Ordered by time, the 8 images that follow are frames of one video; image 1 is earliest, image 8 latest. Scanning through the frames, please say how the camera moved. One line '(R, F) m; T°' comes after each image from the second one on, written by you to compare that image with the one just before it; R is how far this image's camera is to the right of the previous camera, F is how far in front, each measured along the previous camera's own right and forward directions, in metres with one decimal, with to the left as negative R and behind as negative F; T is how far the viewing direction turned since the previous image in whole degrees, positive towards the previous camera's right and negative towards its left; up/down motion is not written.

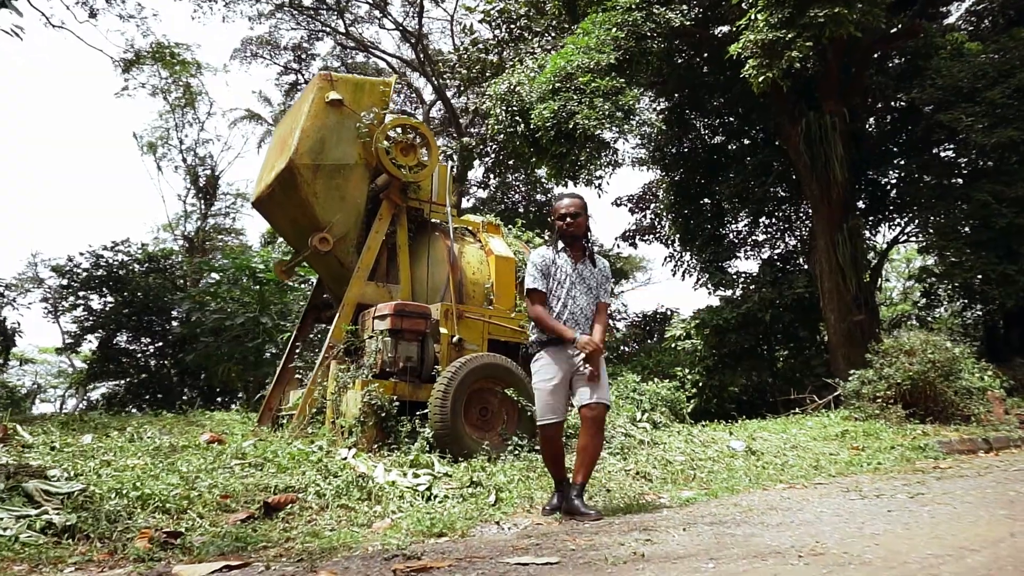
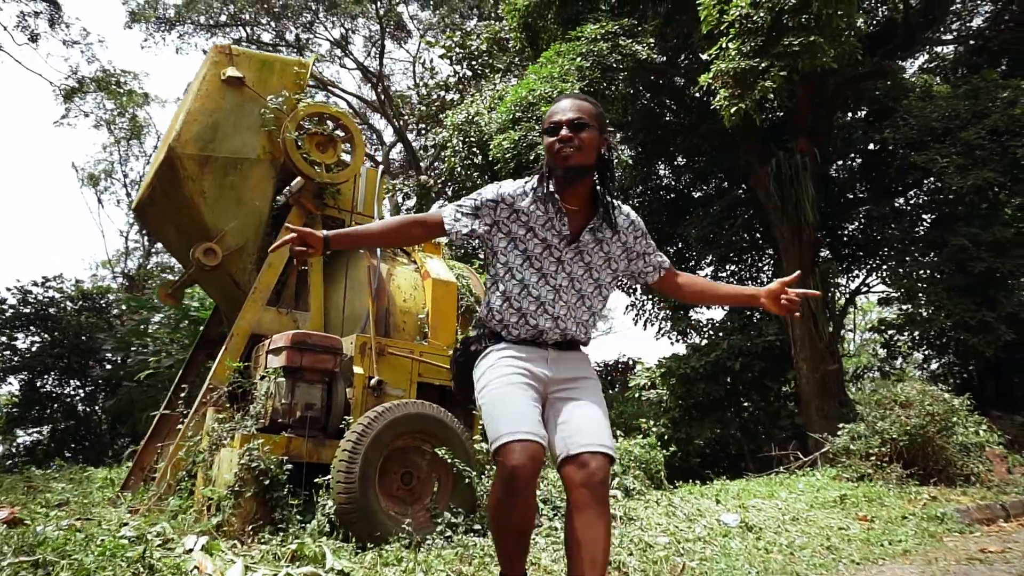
(+0.1, +1.0) m; +3°
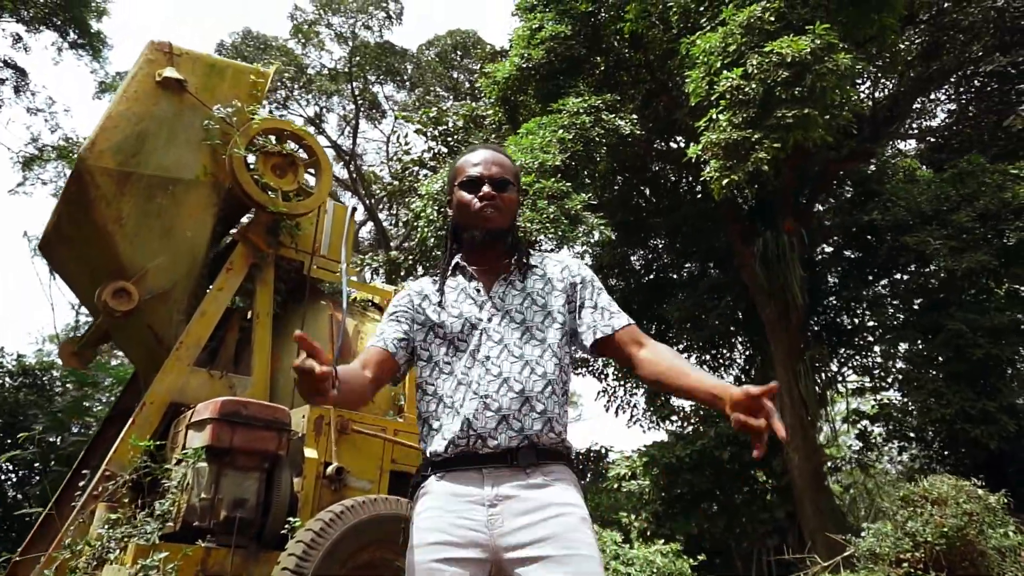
(-0.1, +0.8) m; +3°
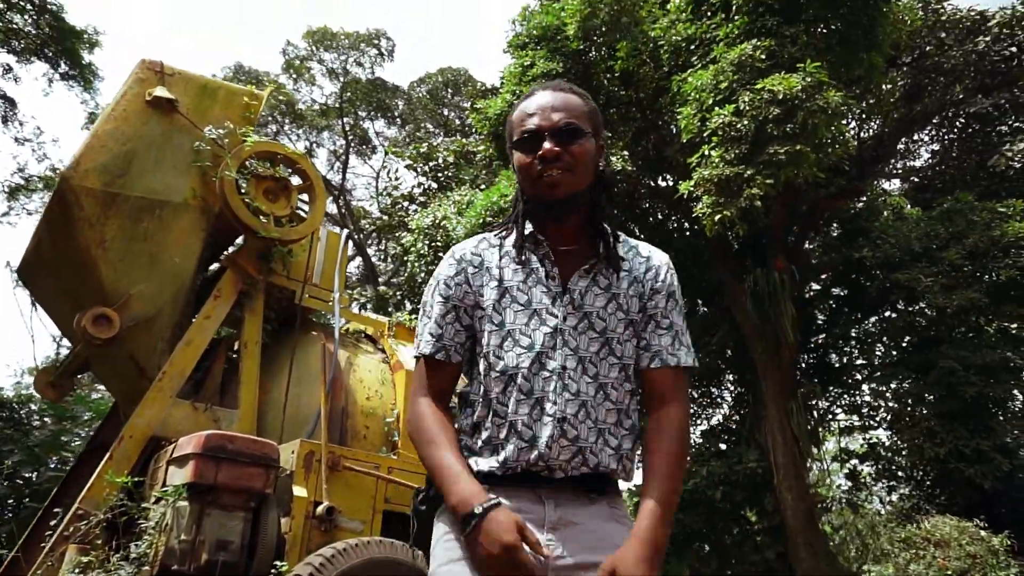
(-0.1, +0.1) m; +1°
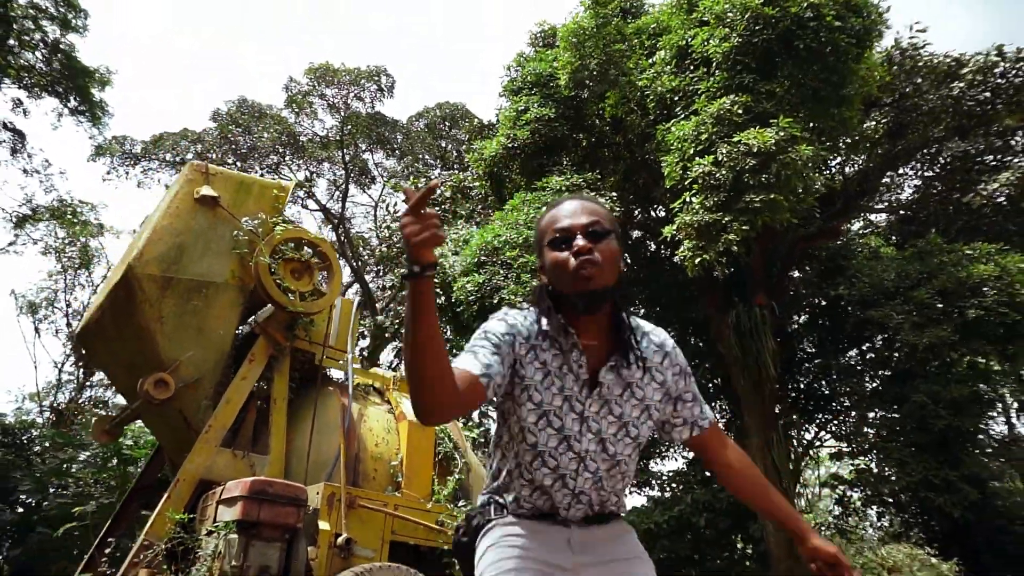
(+0.1, -0.6) m; 0°
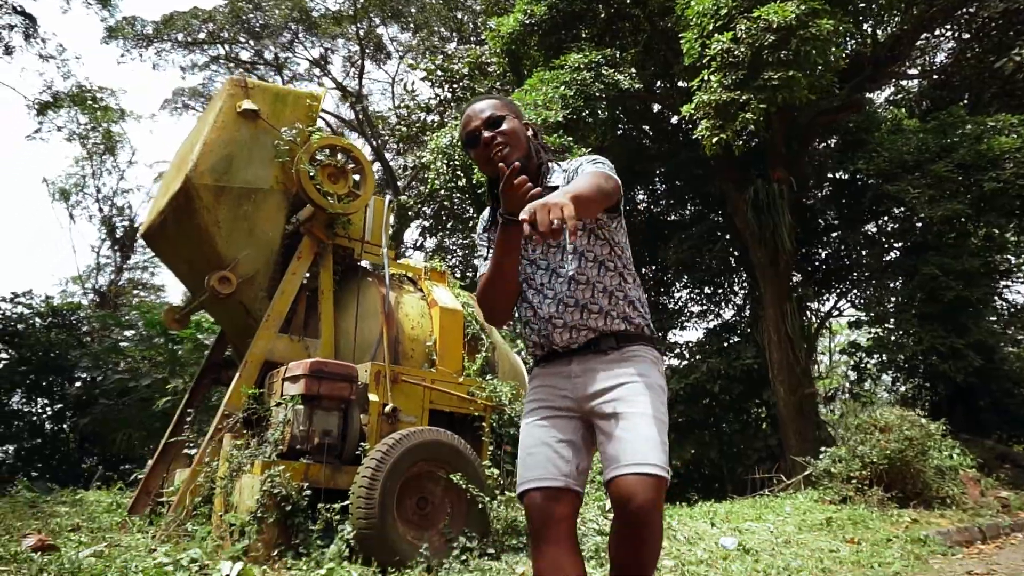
(0.0, -0.4) m; -2°
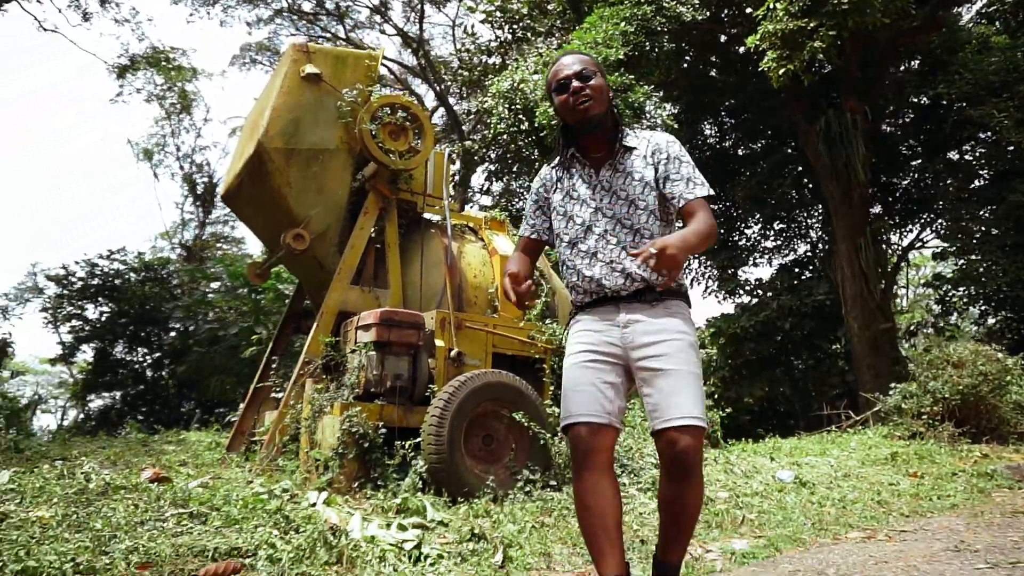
(+0.1, -0.2) m; -5°
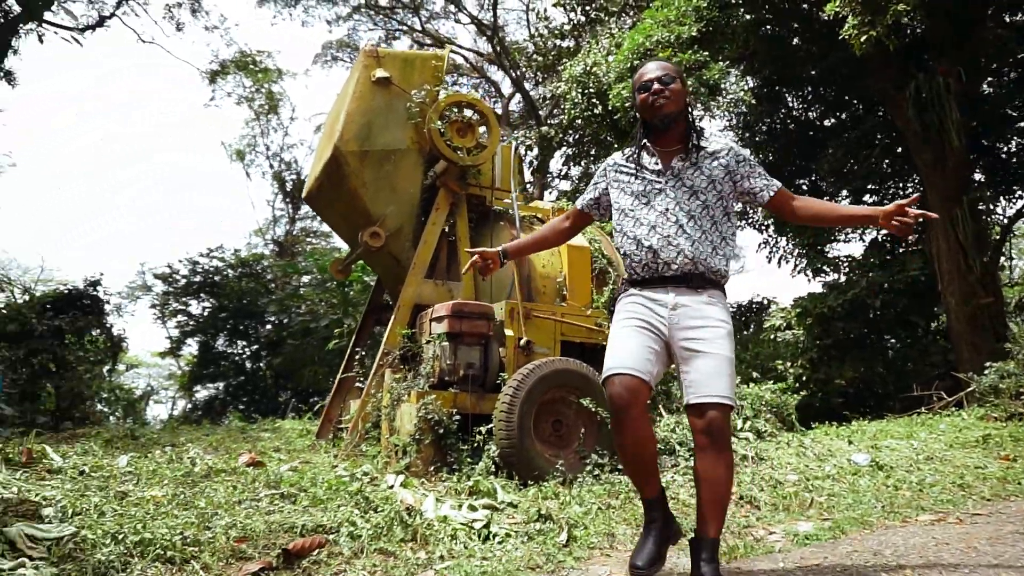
(+0.1, -0.1) m; -6°
